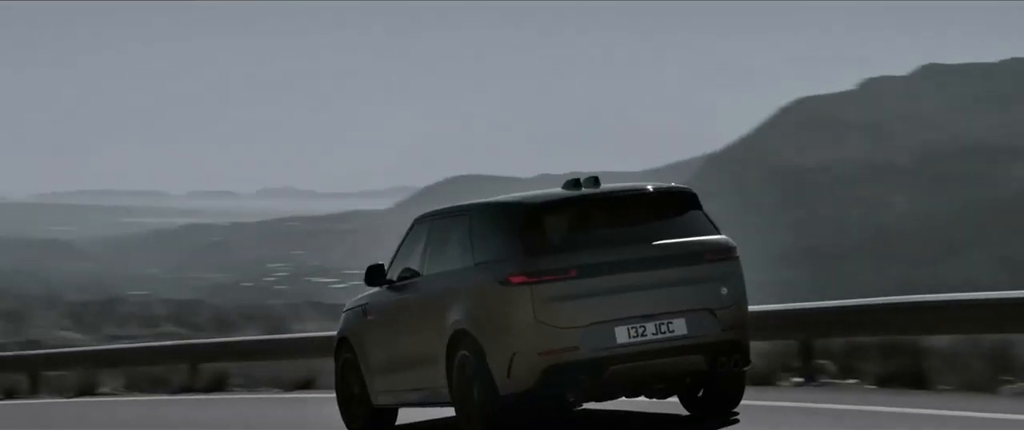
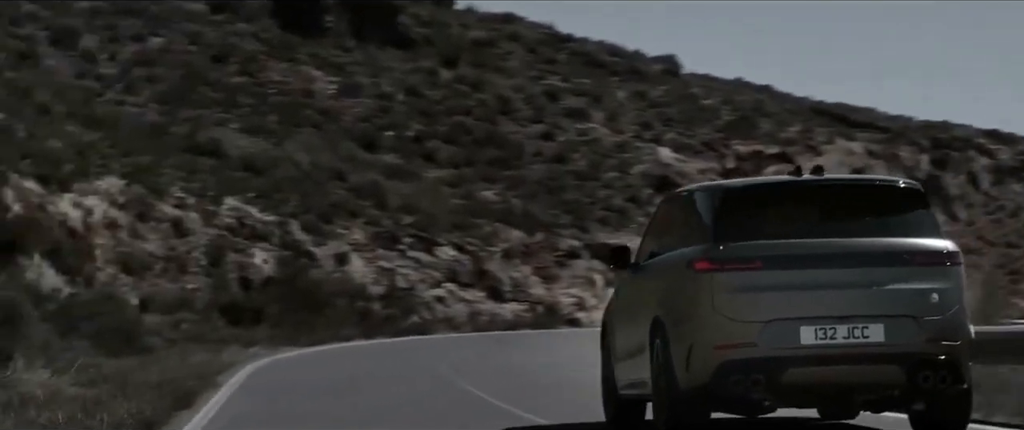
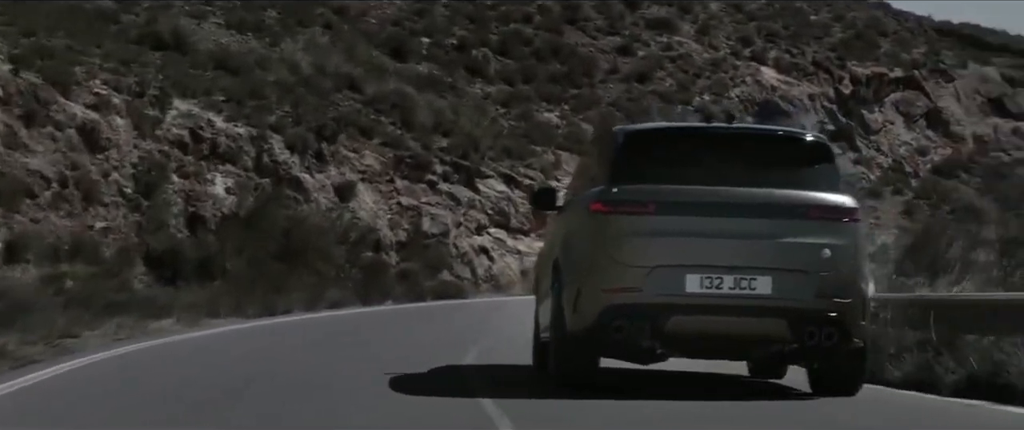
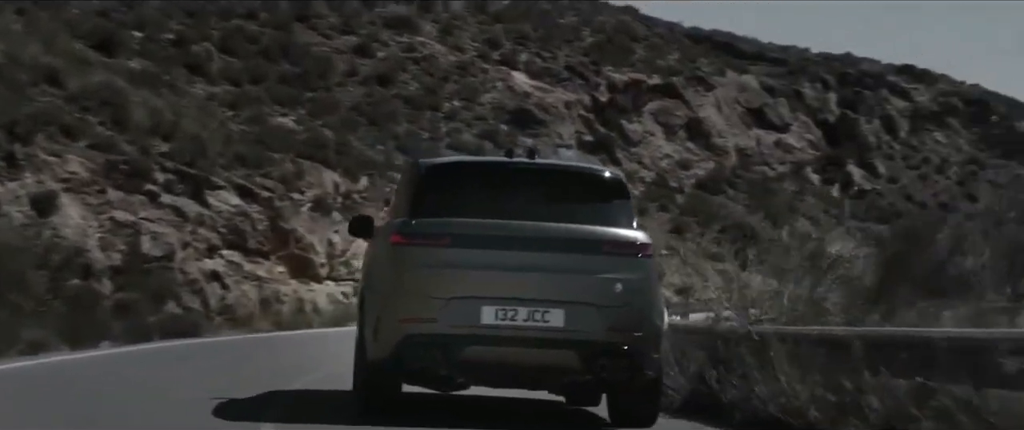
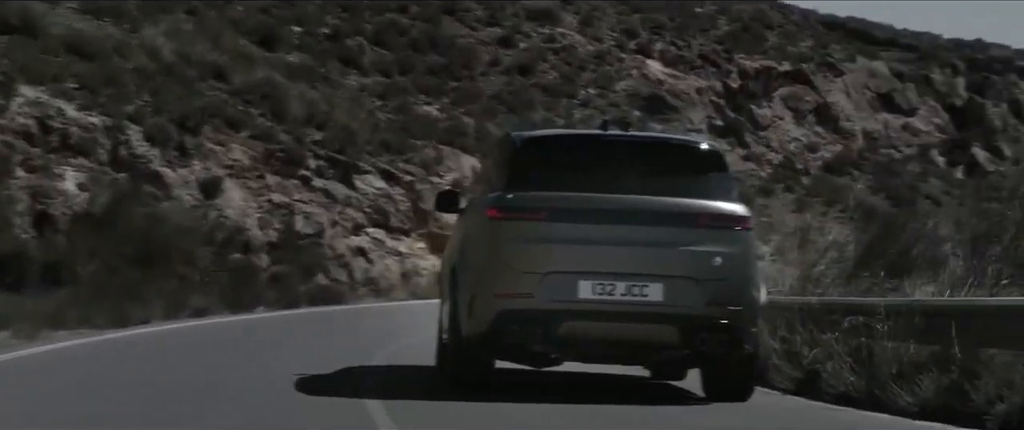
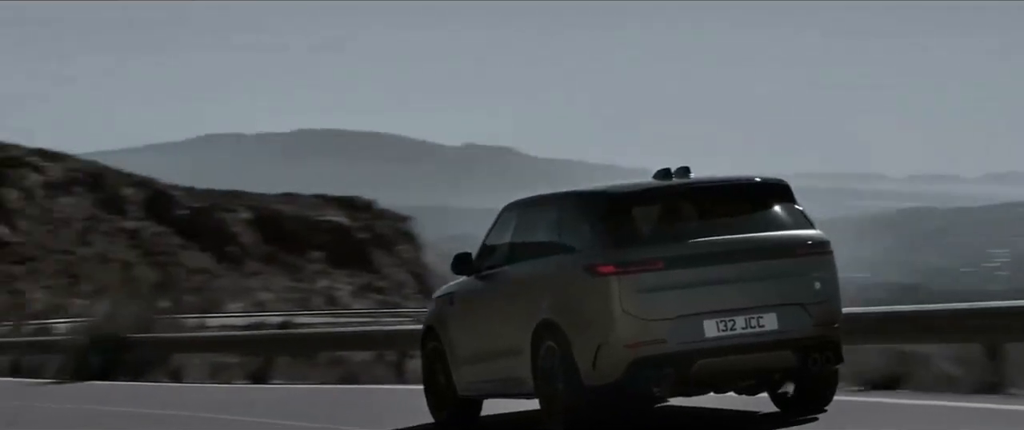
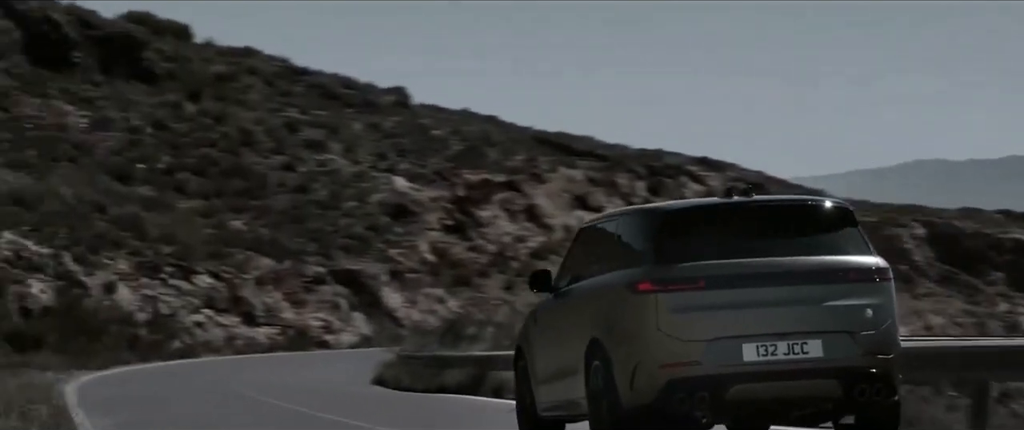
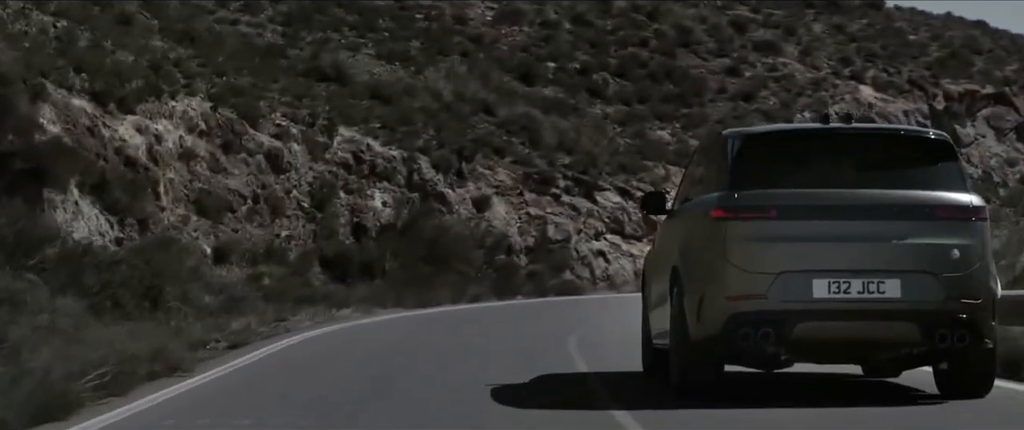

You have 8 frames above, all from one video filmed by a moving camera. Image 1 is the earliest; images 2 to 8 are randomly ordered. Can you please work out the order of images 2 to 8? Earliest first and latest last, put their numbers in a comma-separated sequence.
6, 7, 2, 8, 3, 5, 4
